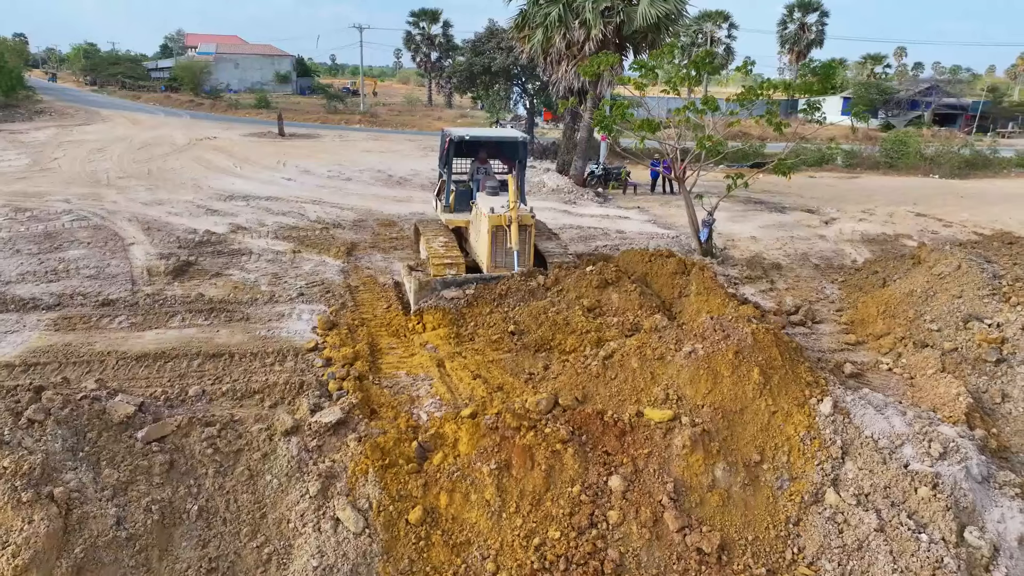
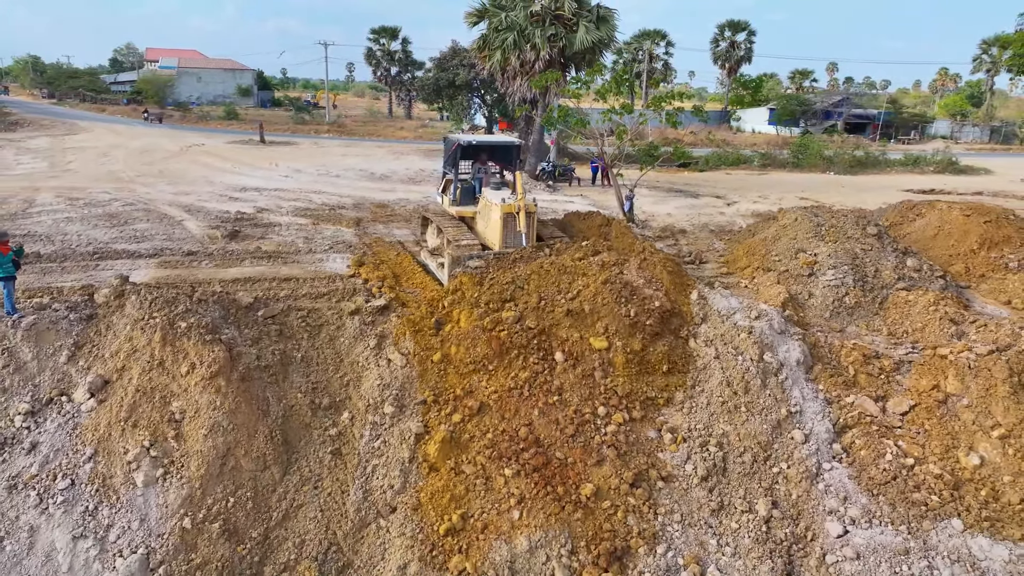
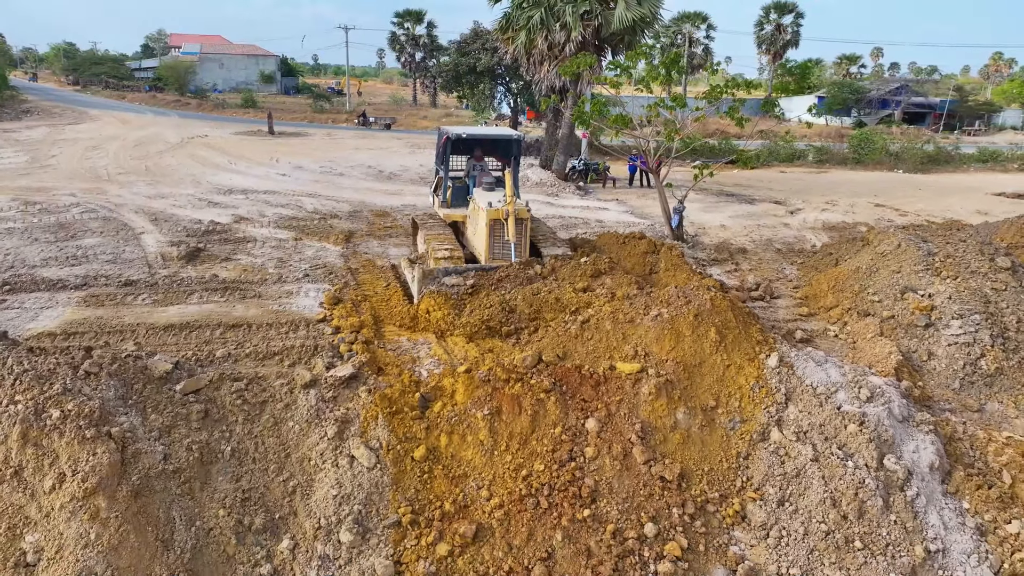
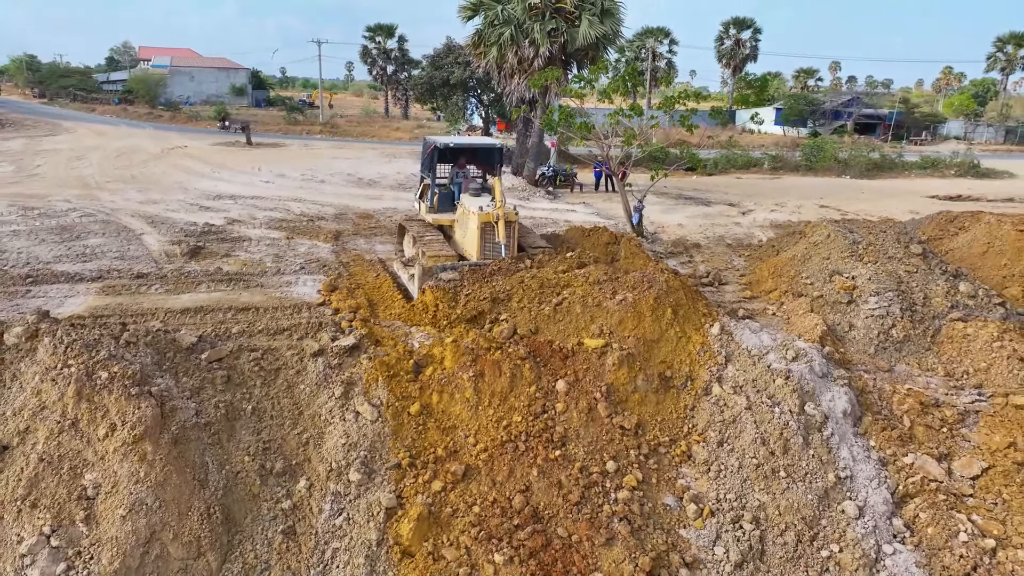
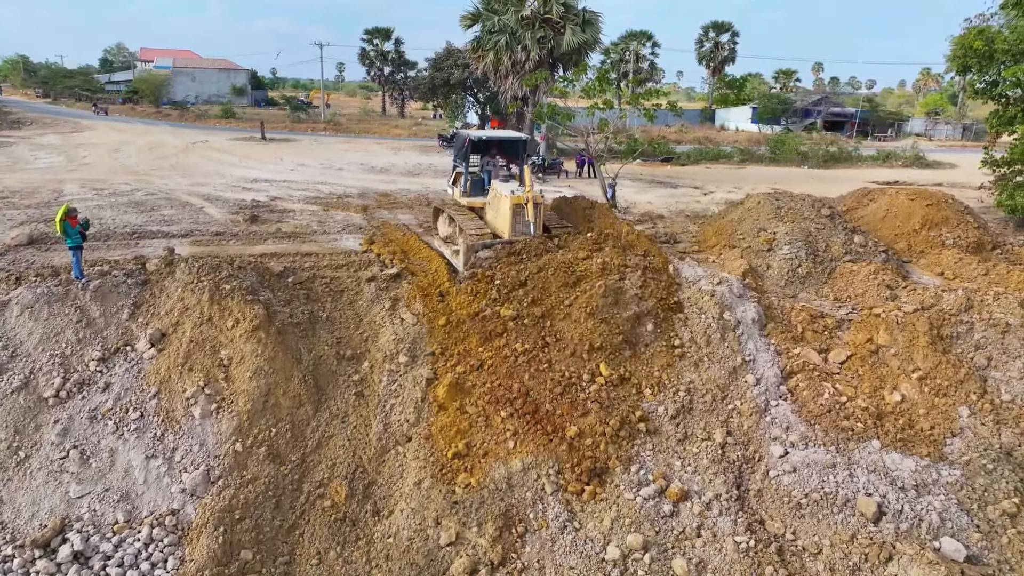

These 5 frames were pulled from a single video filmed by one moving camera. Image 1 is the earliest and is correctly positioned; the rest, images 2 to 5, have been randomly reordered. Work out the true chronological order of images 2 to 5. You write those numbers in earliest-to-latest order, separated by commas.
3, 4, 2, 5
